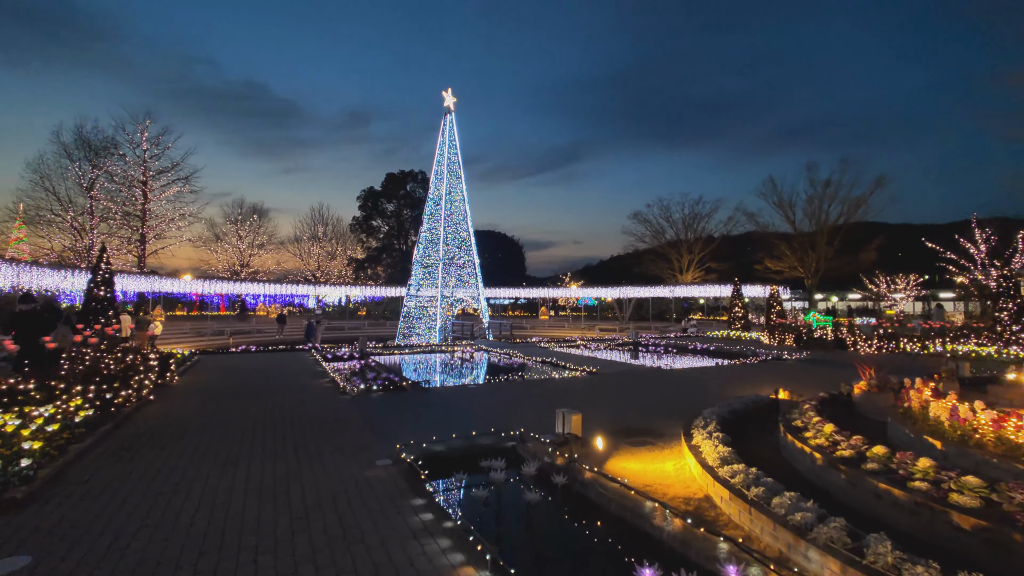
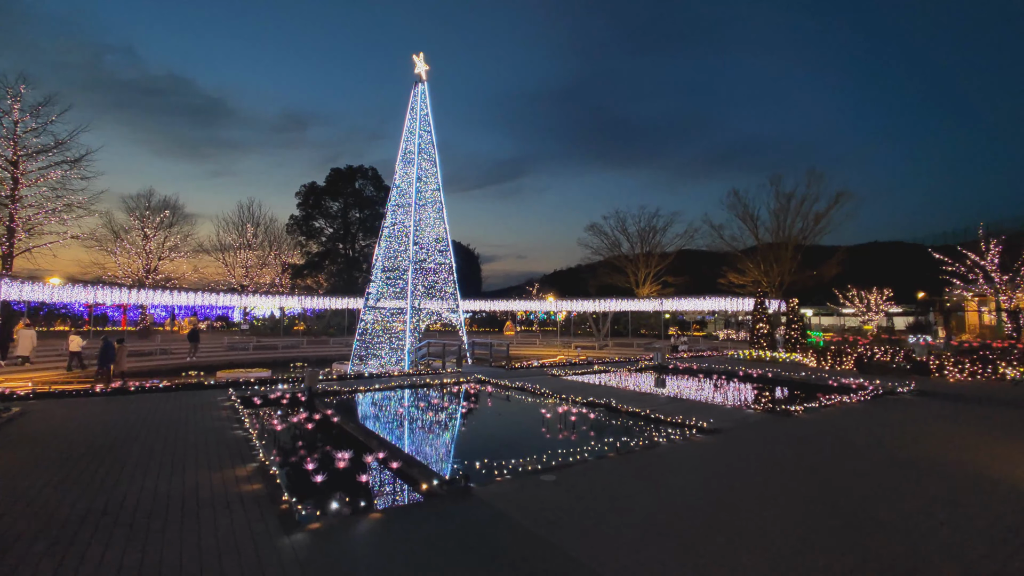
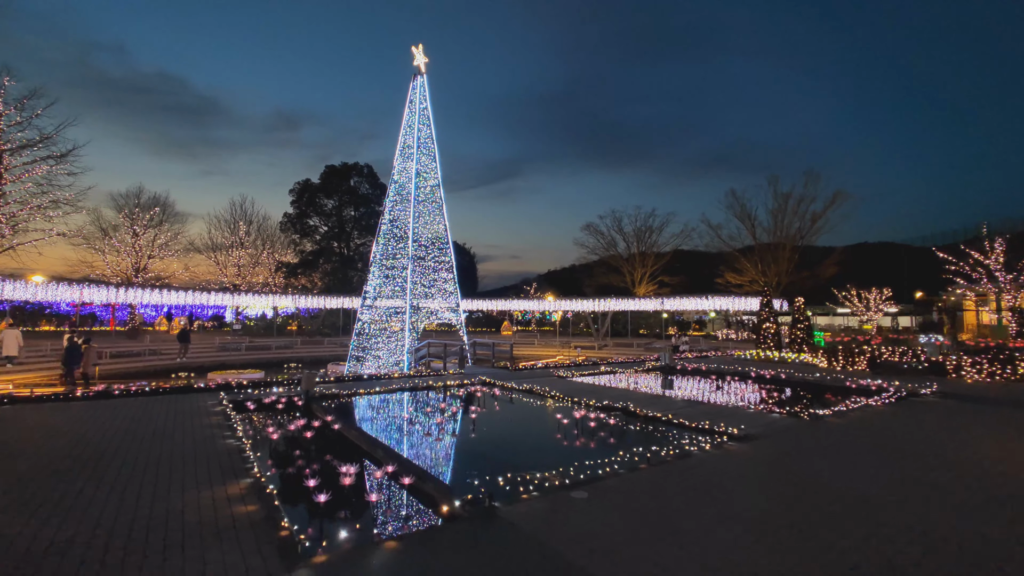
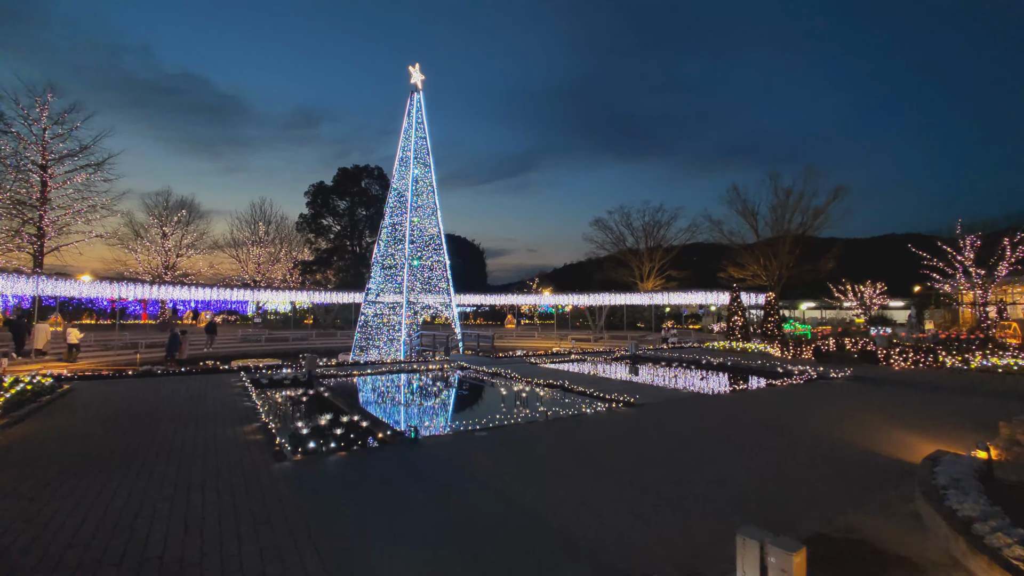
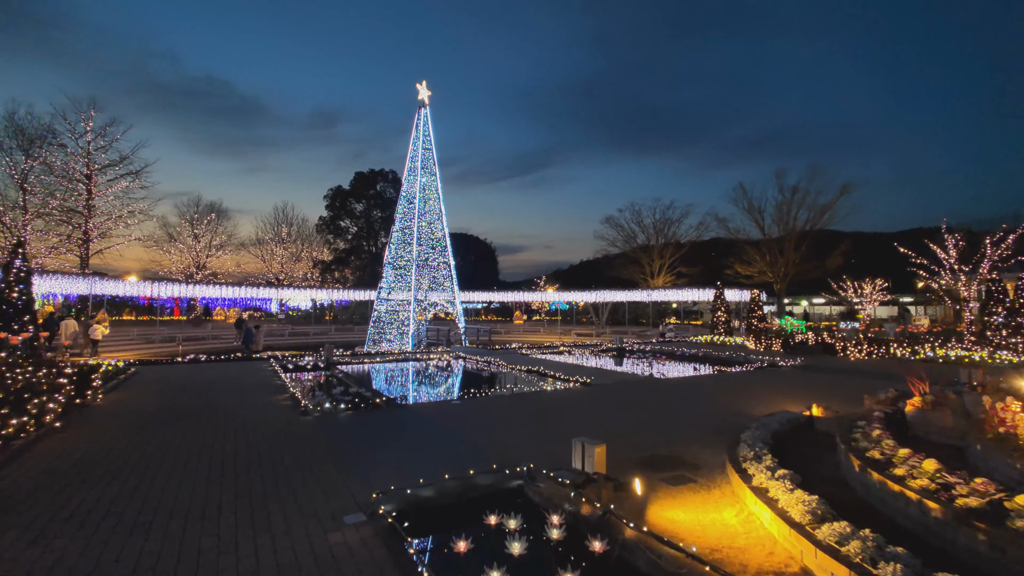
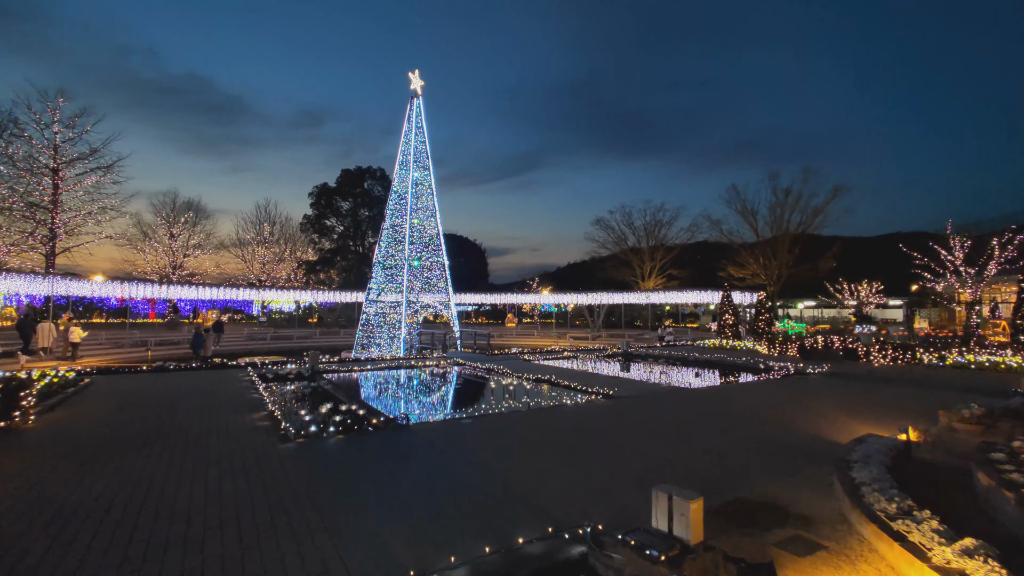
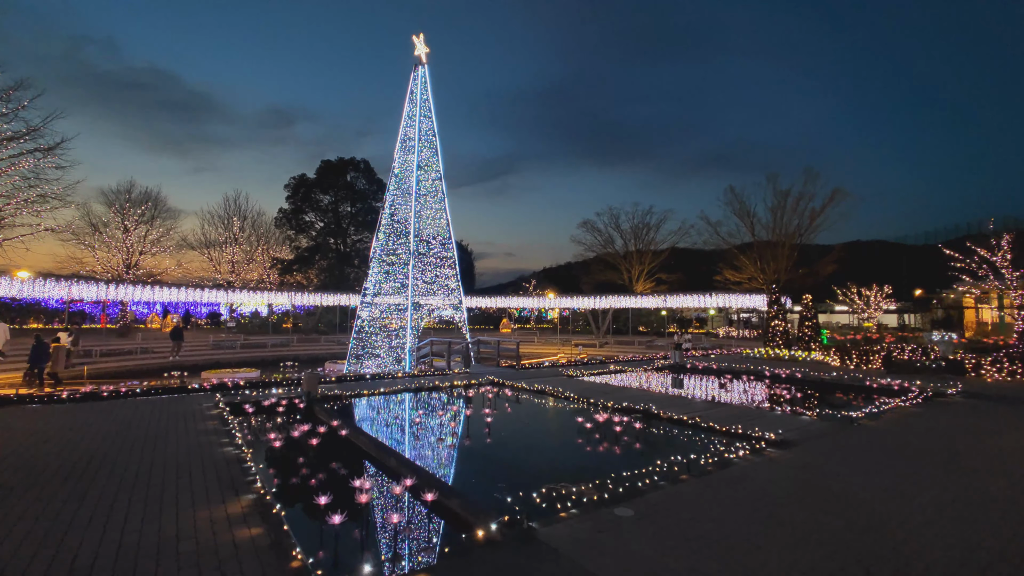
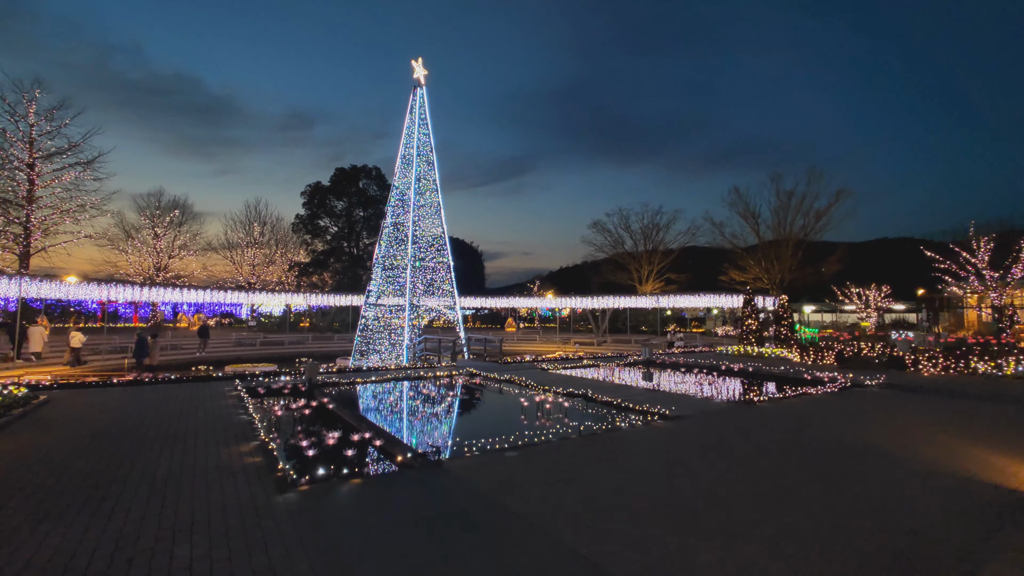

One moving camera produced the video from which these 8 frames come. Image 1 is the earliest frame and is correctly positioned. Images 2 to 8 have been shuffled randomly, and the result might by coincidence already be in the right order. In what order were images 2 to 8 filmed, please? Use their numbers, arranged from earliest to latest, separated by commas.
5, 6, 4, 8, 2, 3, 7
